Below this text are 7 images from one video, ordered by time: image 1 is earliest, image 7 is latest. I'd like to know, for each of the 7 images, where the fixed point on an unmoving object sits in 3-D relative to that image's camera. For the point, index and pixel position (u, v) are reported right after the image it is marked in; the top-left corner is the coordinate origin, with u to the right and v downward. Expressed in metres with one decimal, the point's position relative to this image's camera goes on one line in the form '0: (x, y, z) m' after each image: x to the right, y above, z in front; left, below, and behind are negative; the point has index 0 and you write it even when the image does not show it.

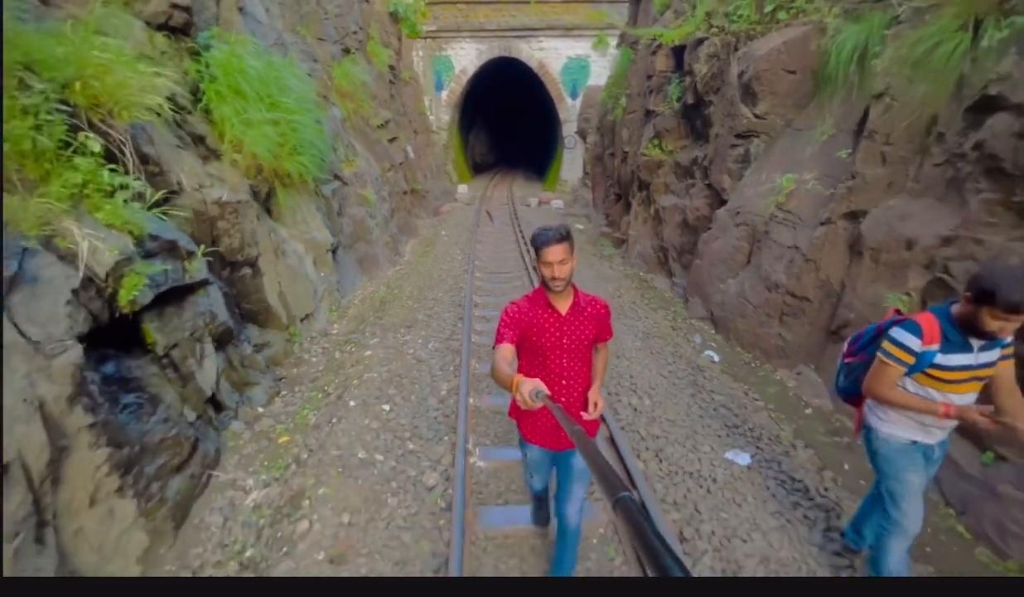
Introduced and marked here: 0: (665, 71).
0: (+3.1, +4.6, +12.2) m
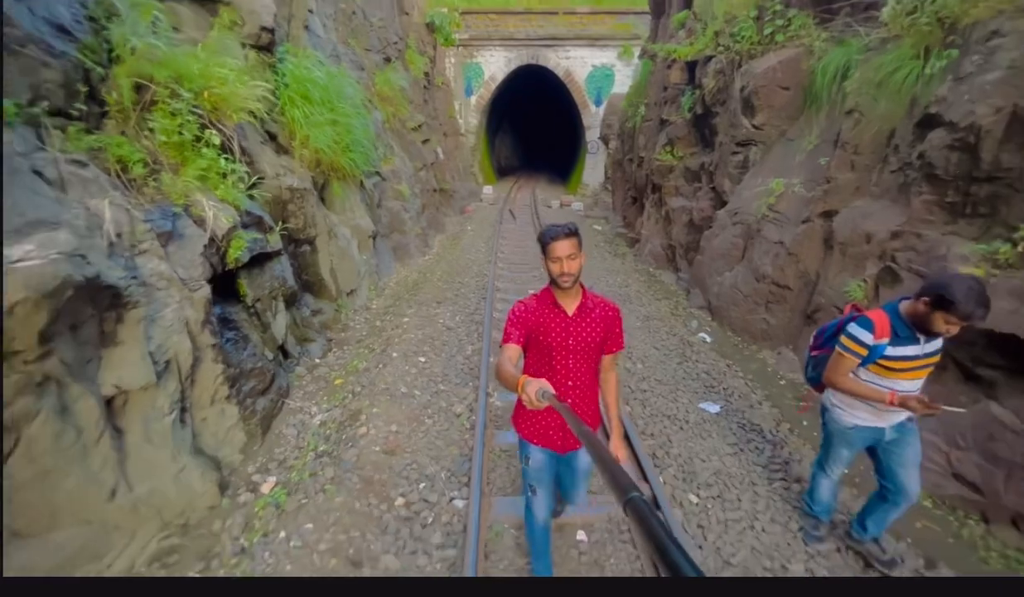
0: (+3.6, +4.7, +13.2) m
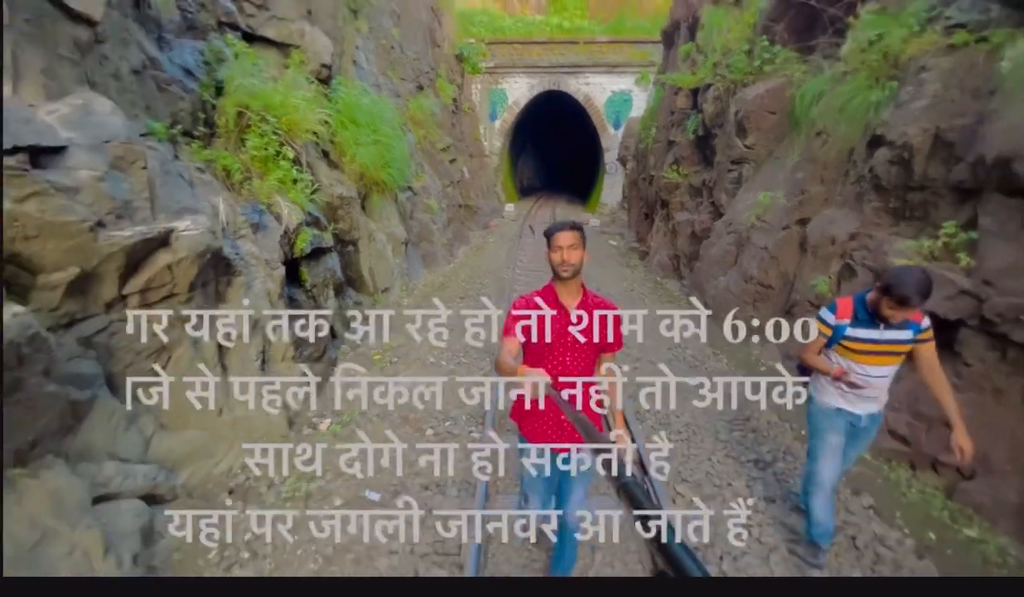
0: (+4.1, +4.5, +14.4) m
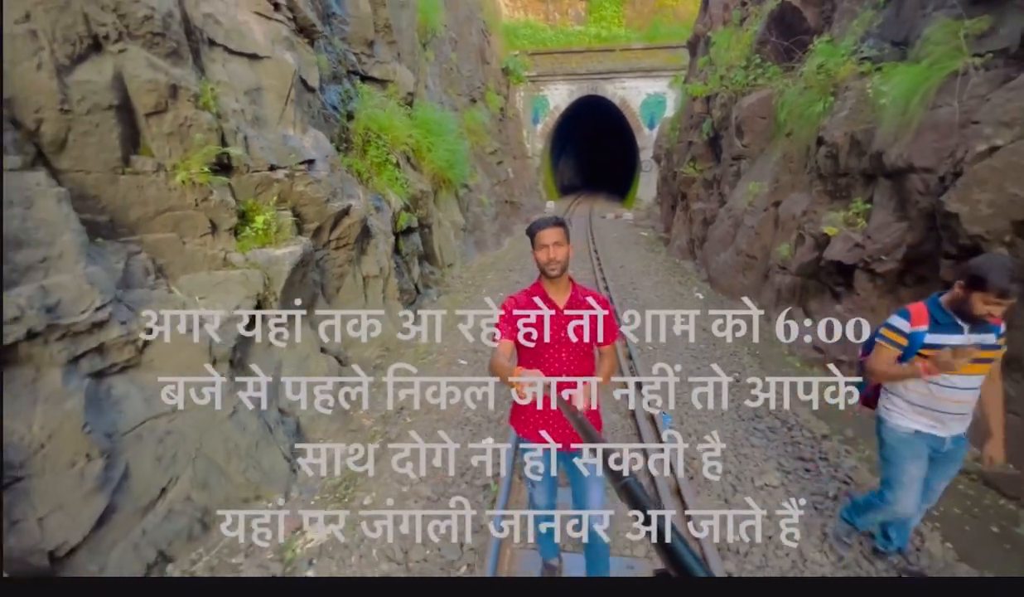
0: (+5.2, +5.1, +16.8) m
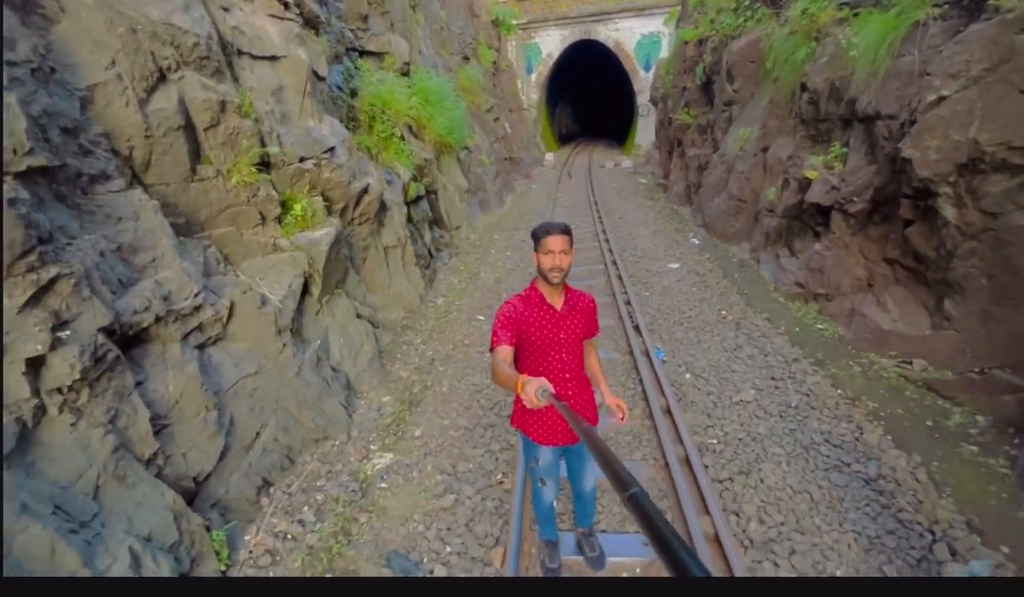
0: (+5.0, +6.8, +17.1) m
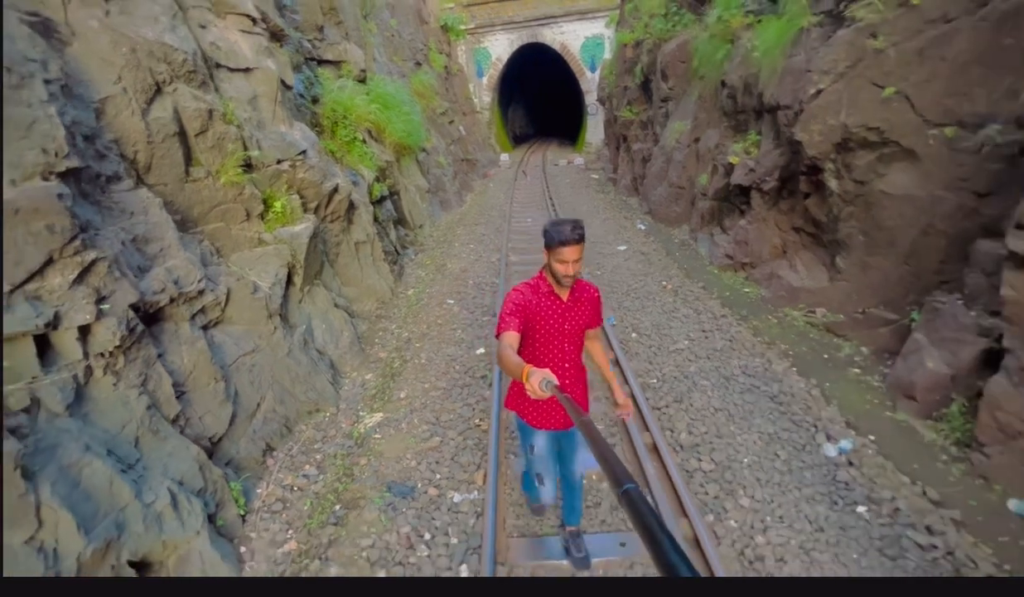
0: (+3.6, +7.1, +18.0) m
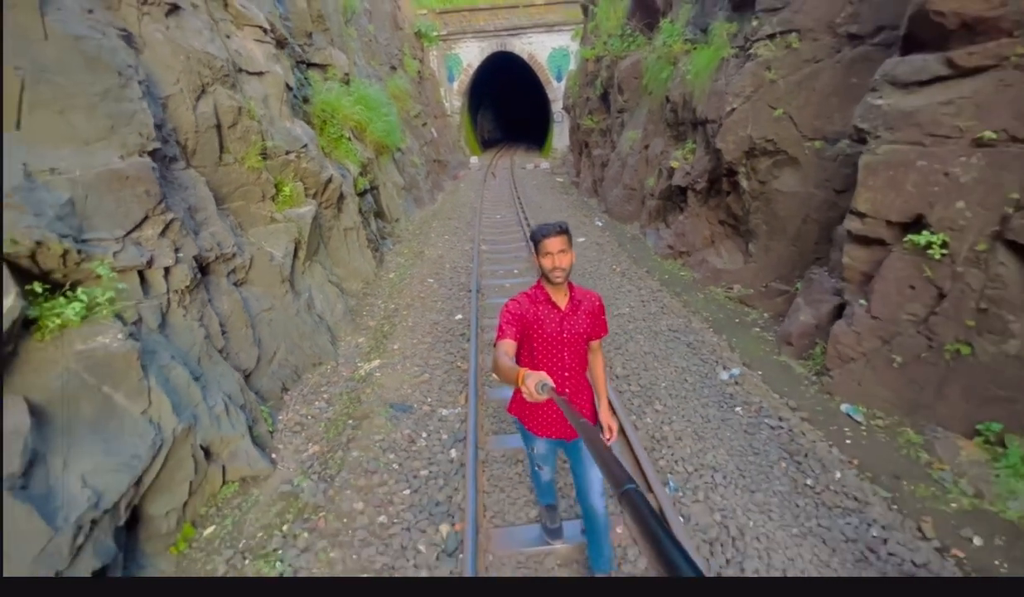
0: (+2.7, +7.3, +19.4) m
